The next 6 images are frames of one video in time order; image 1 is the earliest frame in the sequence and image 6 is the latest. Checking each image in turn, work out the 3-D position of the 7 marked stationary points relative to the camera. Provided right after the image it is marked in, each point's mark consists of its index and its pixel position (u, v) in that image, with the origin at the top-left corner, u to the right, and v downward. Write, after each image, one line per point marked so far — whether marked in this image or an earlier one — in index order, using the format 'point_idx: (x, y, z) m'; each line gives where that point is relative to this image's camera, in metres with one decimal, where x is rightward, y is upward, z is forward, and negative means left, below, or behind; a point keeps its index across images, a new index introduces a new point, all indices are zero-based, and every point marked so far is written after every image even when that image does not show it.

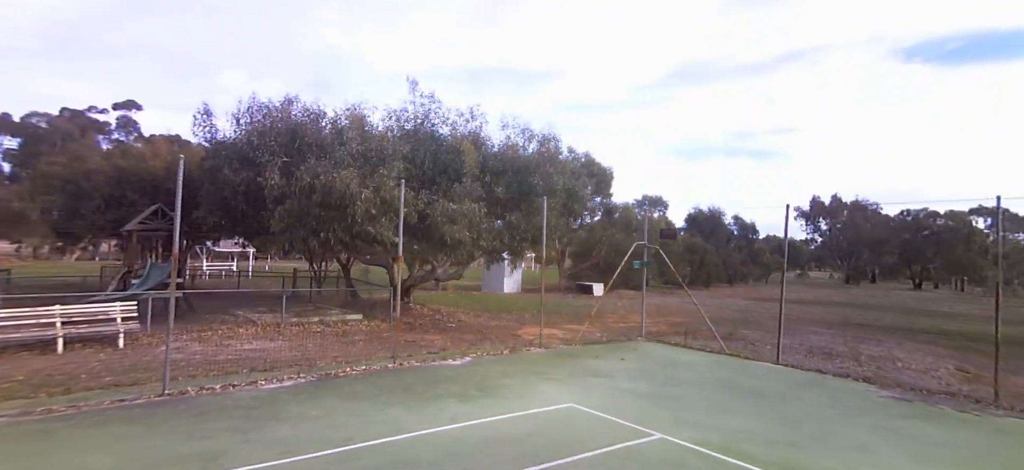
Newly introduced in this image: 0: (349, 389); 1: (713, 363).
0: (-2.0, -1.9, +6.6) m
1: (+3.4, -2.2, +8.9) m
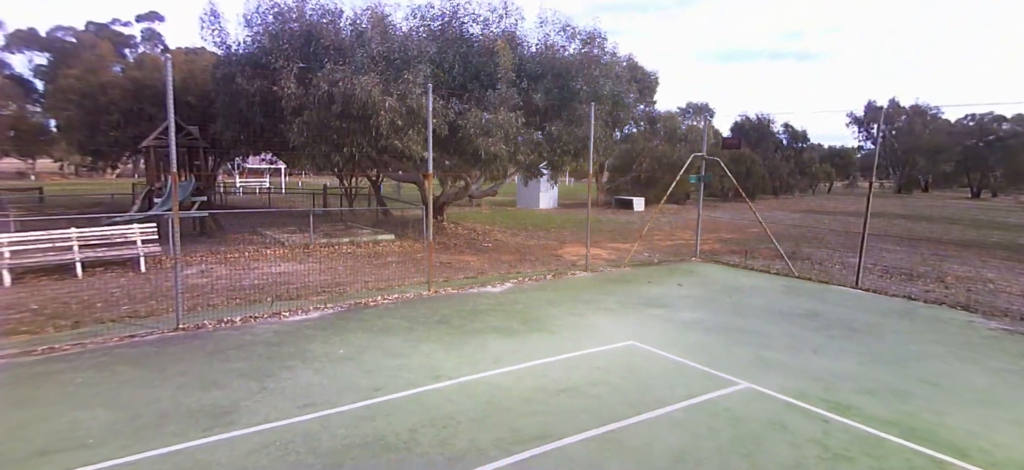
0: (-1.5, -1.0, +5.9) m
1: (+4.1, -0.8, +7.9) m
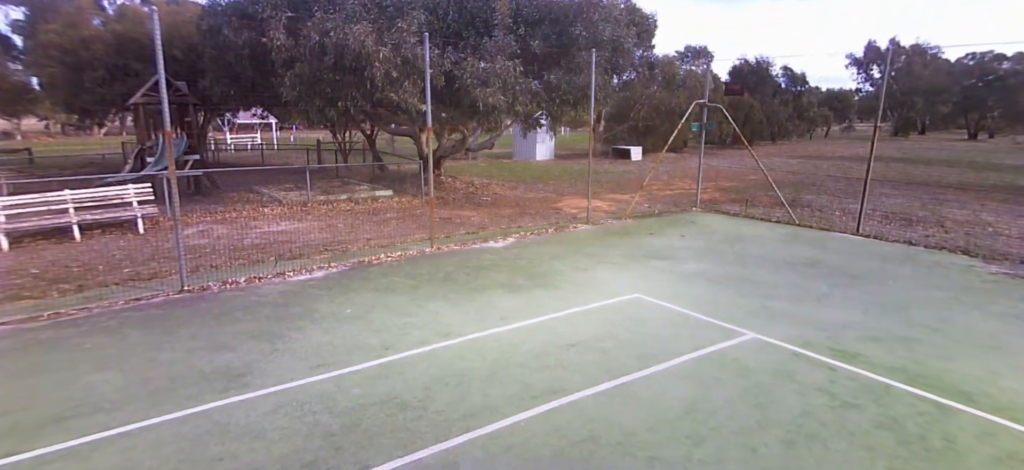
0: (-1.4, -0.5, +5.9) m
1: (+4.1, 0.0, +7.9) m
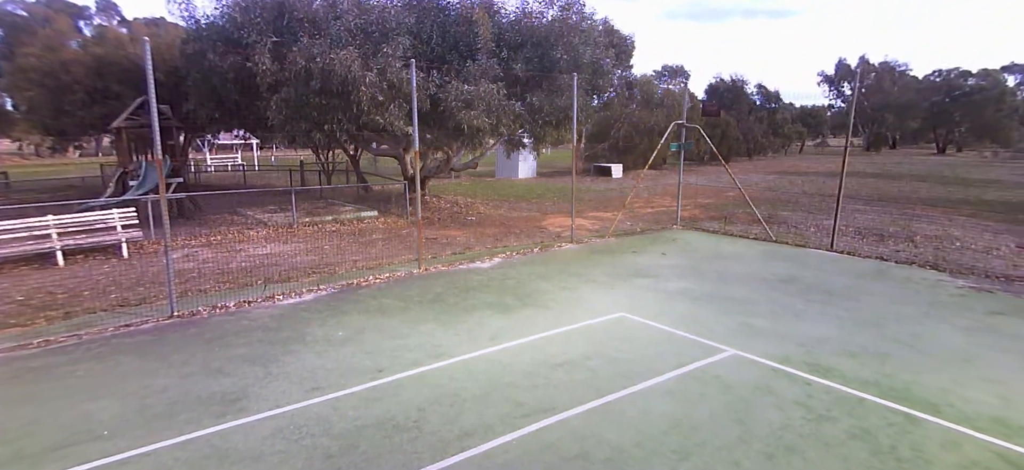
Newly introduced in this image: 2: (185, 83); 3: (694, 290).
0: (-1.6, -0.8, +6.0) m
1: (+3.9, -0.3, +8.2) m
2: (-7.3, +3.4, +11.6) m
3: (+2.2, -0.7, +6.3) m
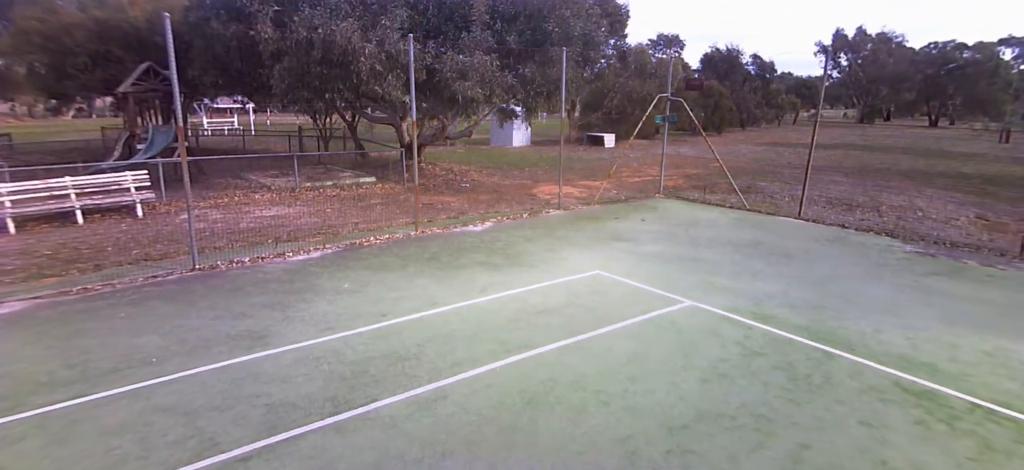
0: (-1.7, -0.3, +6.6) m
1: (+3.7, +0.2, +8.8) m
2: (-7.4, +4.2, +11.9) m
3: (+2.0, -0.2, +7.0) m
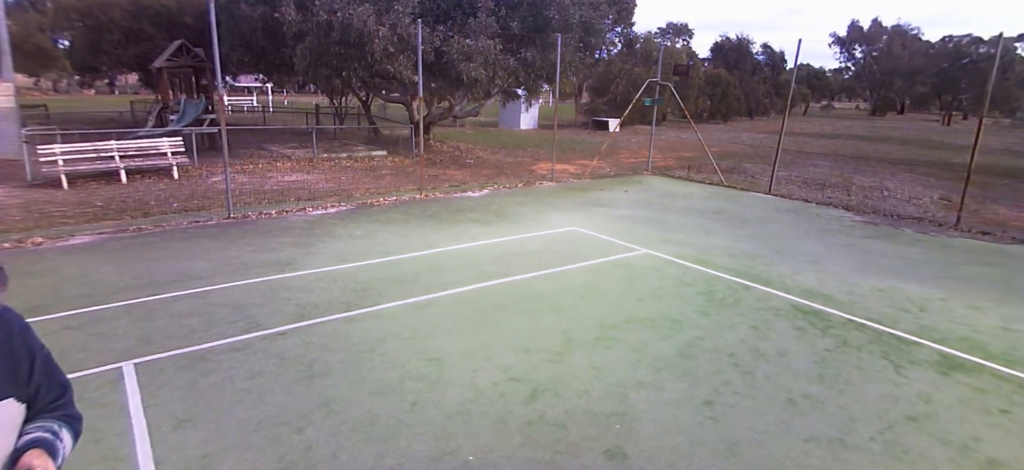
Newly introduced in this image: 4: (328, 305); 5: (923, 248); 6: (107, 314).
0: (-1.9, +0.3, +7.6) m
1: (+3.7, +0.7, +9.7) m
2: (-7.3, +5.1, +12.9) m
3: (+1.9, +0.3, +7.9) m
4: (-1.6, -0.6, +4.4) m
5: (+5.1, -0.2, +6.5) m
6: (-3.2, -0.6, +4.2) m
